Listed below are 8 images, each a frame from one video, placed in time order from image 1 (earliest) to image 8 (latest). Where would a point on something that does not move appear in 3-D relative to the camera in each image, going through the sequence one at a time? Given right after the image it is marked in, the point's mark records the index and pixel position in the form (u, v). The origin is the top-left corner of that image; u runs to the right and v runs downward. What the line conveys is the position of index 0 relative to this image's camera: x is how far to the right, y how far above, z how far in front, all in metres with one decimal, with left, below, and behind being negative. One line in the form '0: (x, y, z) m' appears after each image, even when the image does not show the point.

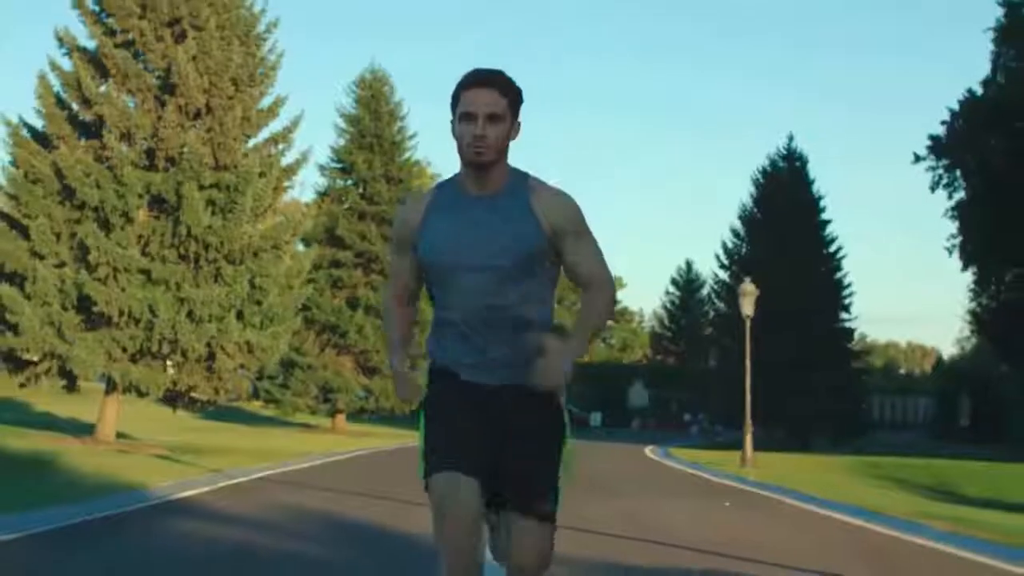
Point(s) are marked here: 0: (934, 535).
0: (+5.0, -2.9, +17.3) m
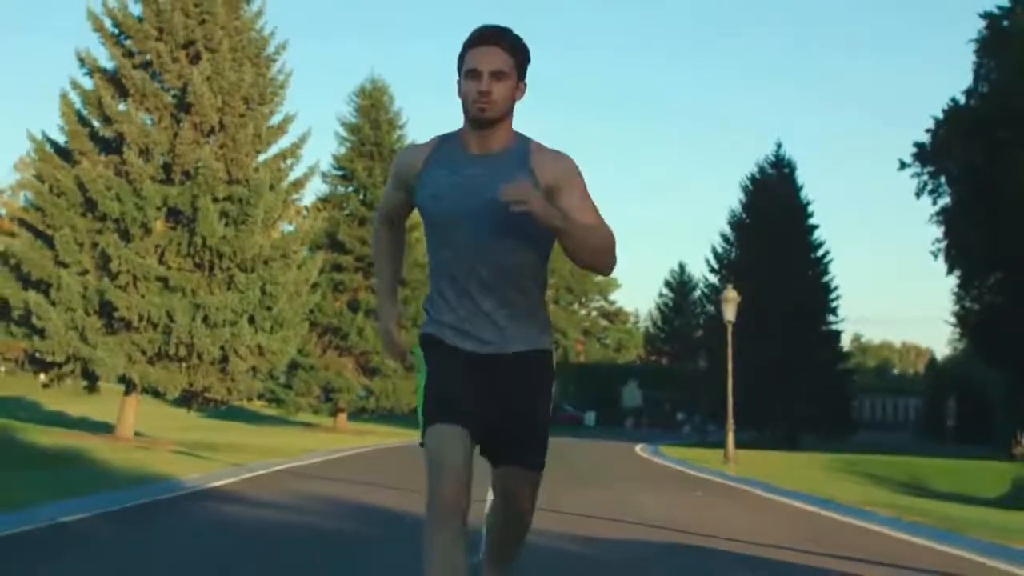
0: (+4.9, -3.0, +19.2) m
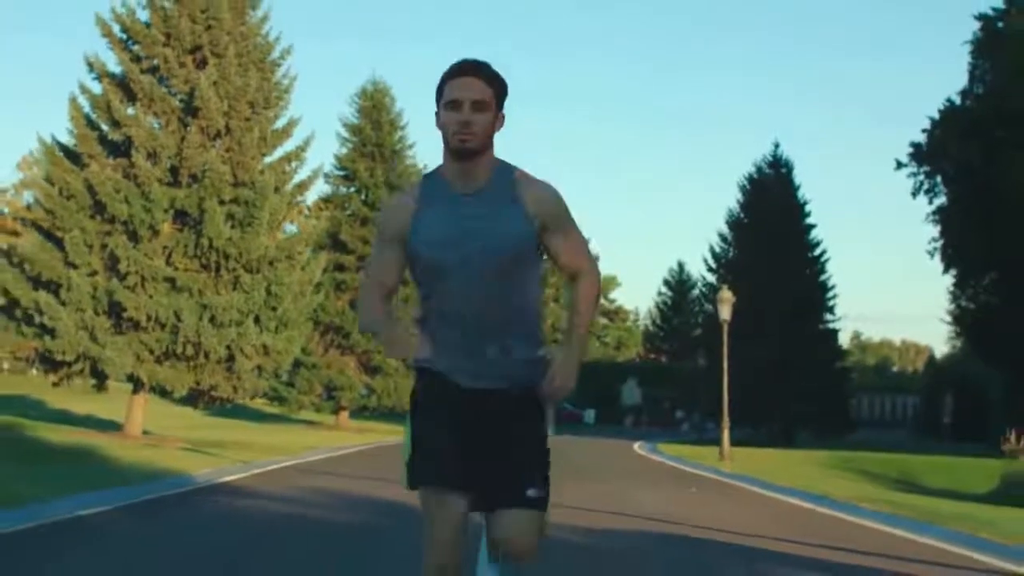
0: (+4.9, -3.0, +19.9) m
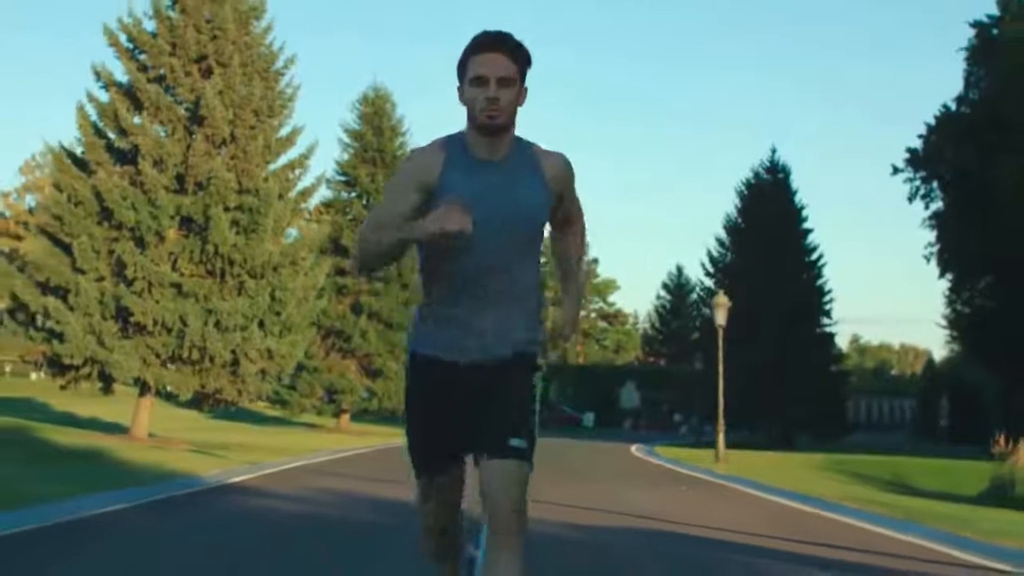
0: (+4.9, -3.1, +20.5) m
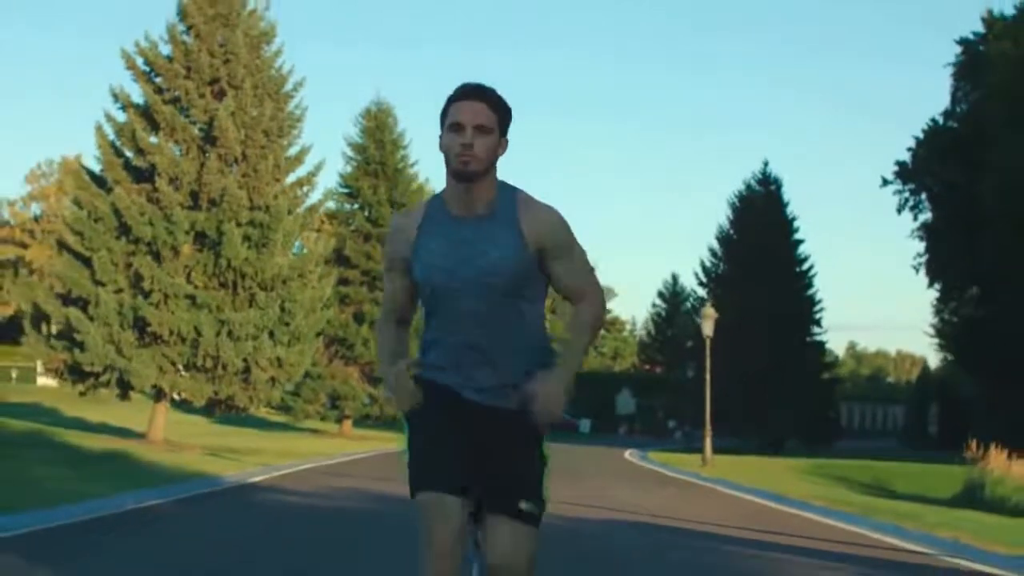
0: (+4.8, -3.4, +22.2) m
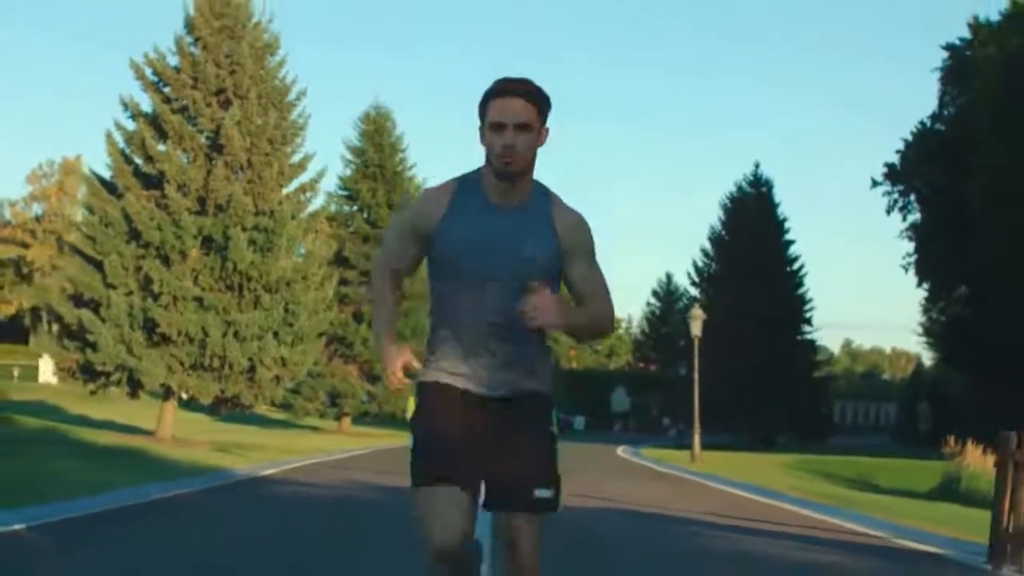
0: (+4.8, -3.4, +23.5) m
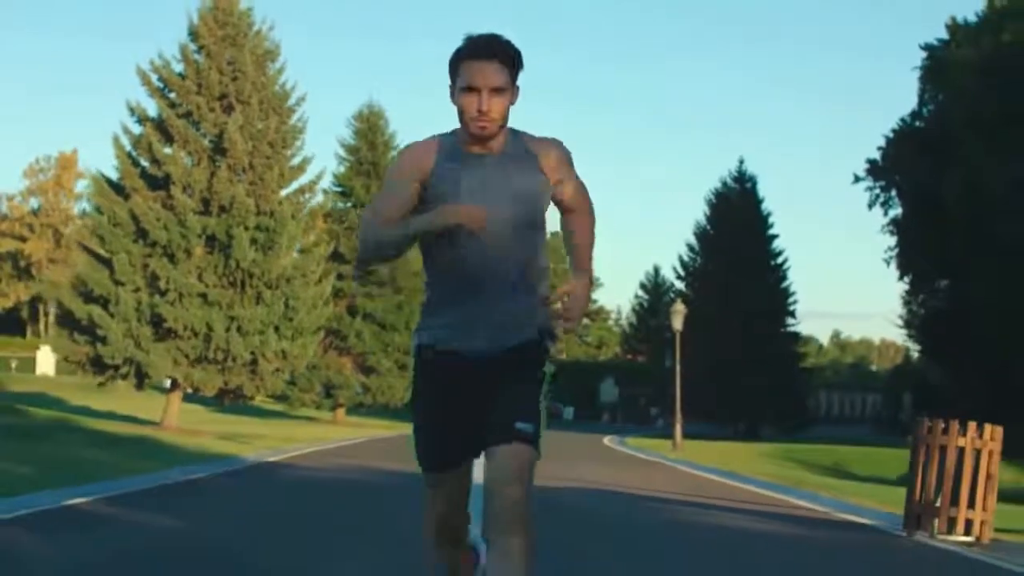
0: (+4.6, -3.4, +25.3) m
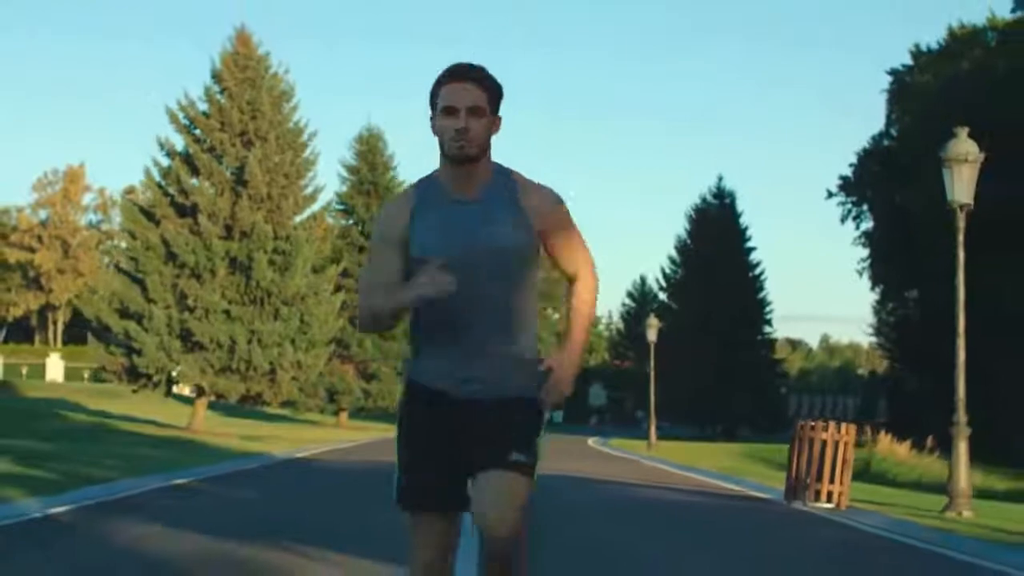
0: (+4.4, -3.8, +29.6) m
